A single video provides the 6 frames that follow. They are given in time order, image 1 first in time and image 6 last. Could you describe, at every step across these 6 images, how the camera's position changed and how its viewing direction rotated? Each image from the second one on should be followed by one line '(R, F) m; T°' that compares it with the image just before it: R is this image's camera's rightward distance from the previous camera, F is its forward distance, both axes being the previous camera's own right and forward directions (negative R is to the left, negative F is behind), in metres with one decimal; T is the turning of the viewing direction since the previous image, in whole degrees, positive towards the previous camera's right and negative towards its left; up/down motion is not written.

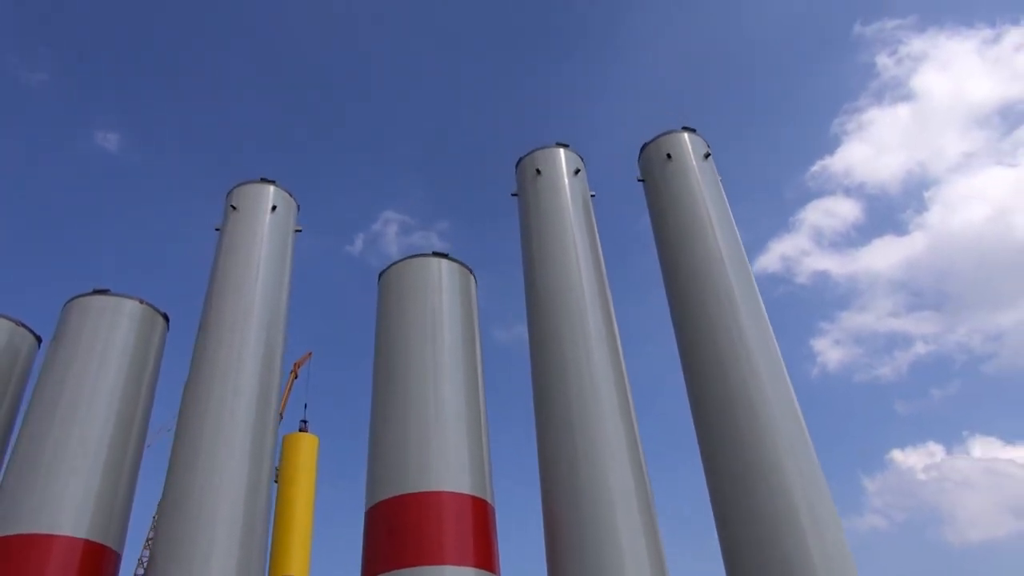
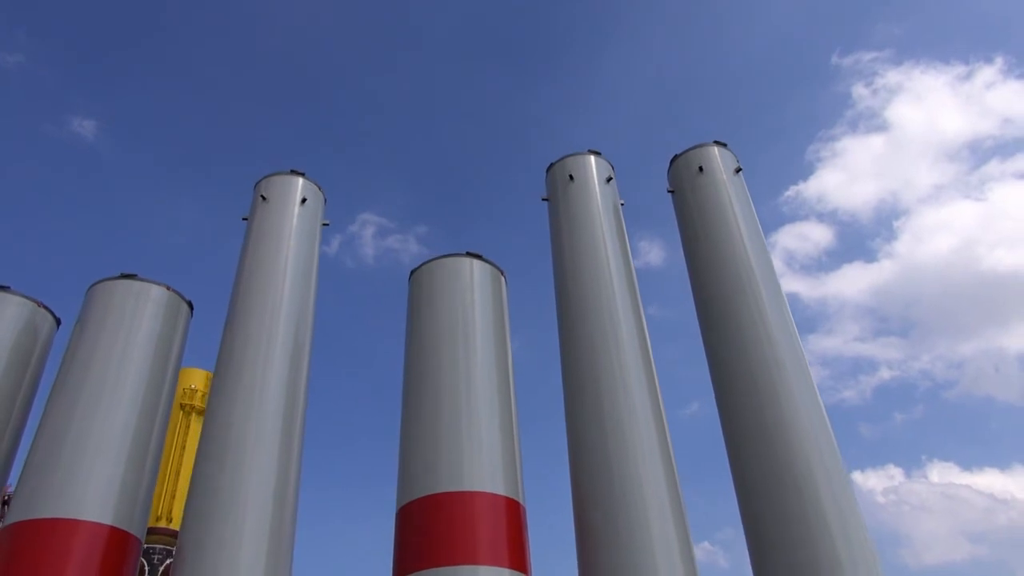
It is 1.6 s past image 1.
(-0.8, -0.1) m; +2°
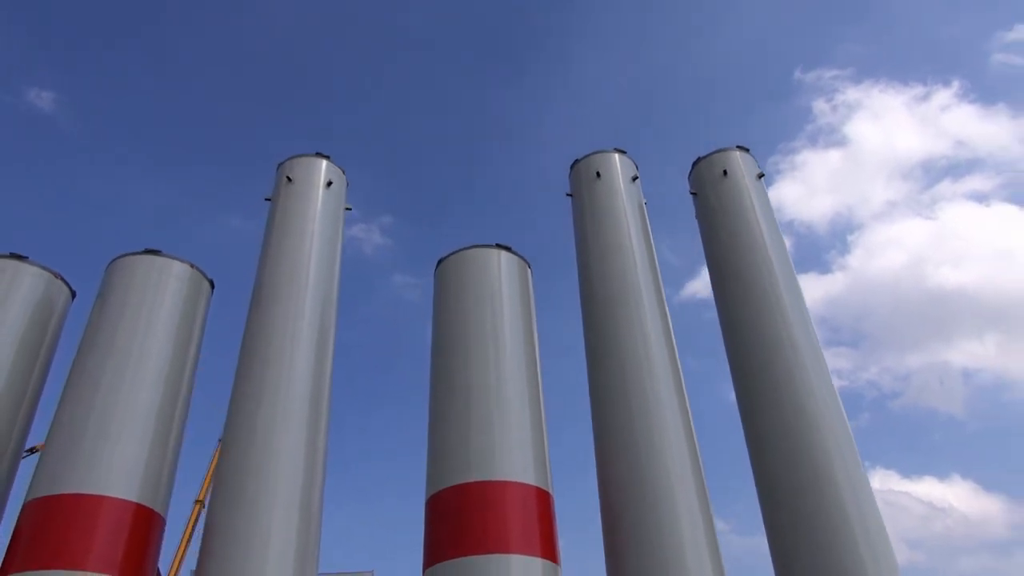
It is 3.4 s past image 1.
(-1.0, -0.1) m; +3°
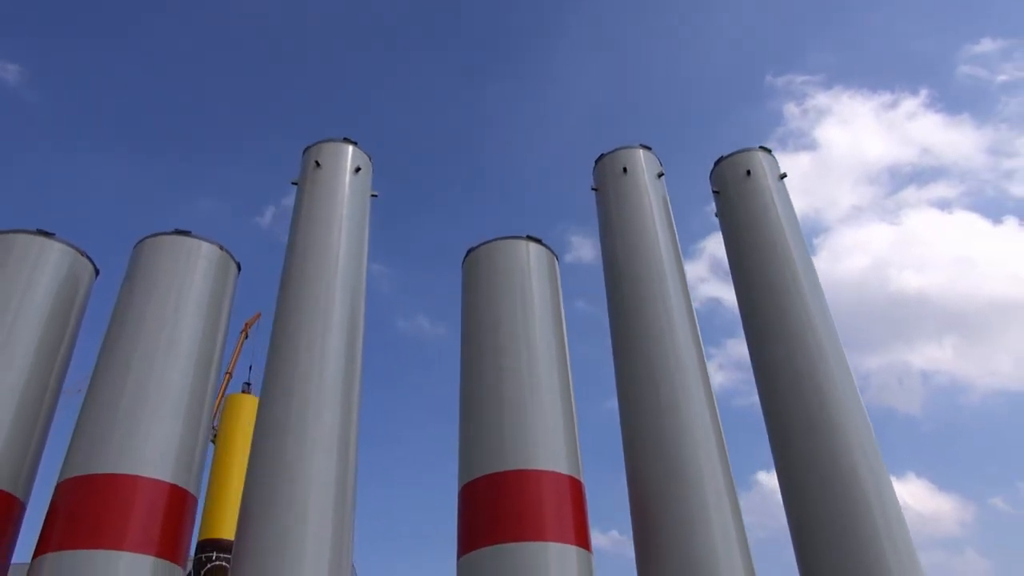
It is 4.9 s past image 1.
(-0.9, -0.1) m; +3°
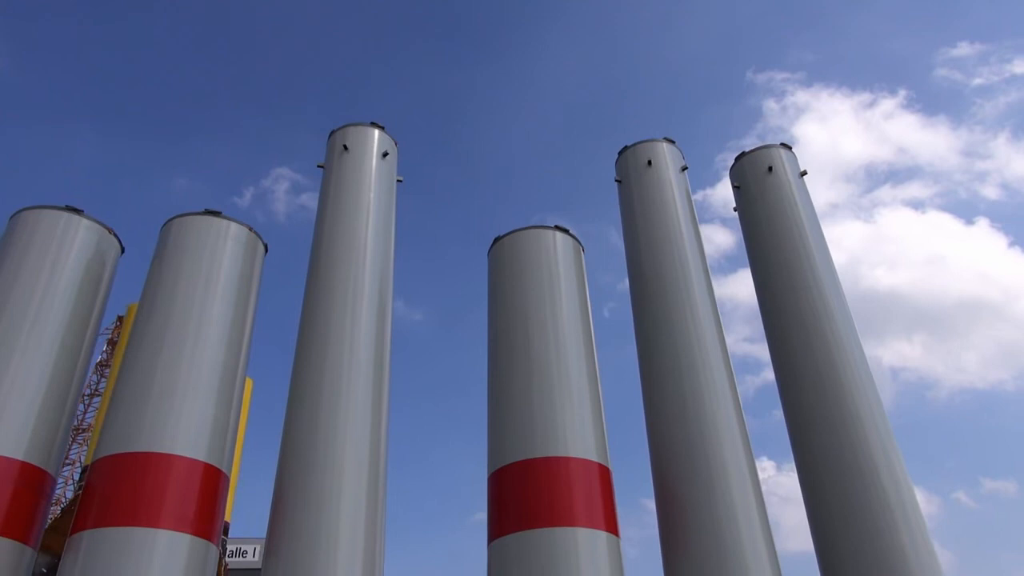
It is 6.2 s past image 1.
(-0.7, -0.1) m; +2°
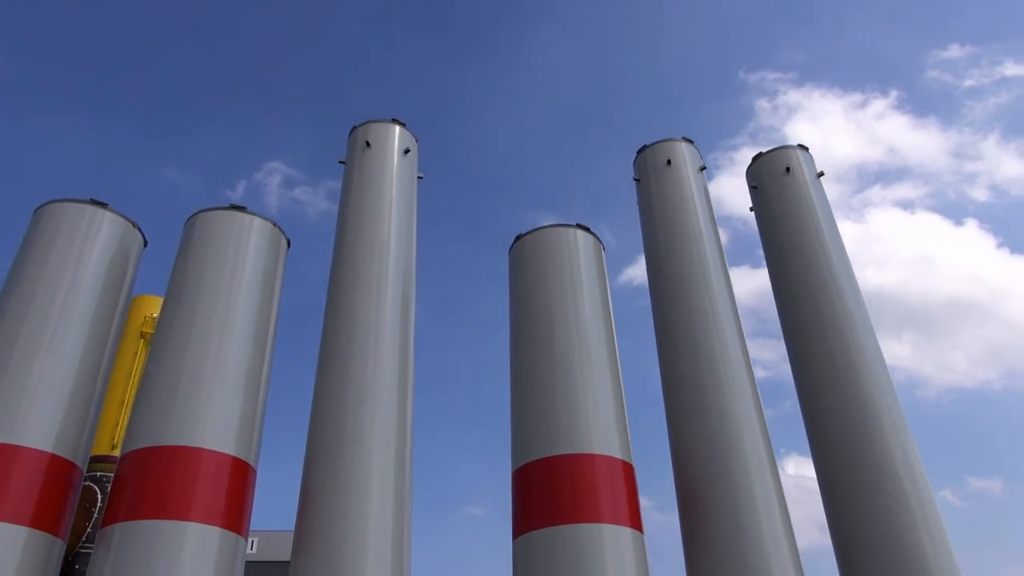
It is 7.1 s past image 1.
(-0.4, -0.1) m; +1°
